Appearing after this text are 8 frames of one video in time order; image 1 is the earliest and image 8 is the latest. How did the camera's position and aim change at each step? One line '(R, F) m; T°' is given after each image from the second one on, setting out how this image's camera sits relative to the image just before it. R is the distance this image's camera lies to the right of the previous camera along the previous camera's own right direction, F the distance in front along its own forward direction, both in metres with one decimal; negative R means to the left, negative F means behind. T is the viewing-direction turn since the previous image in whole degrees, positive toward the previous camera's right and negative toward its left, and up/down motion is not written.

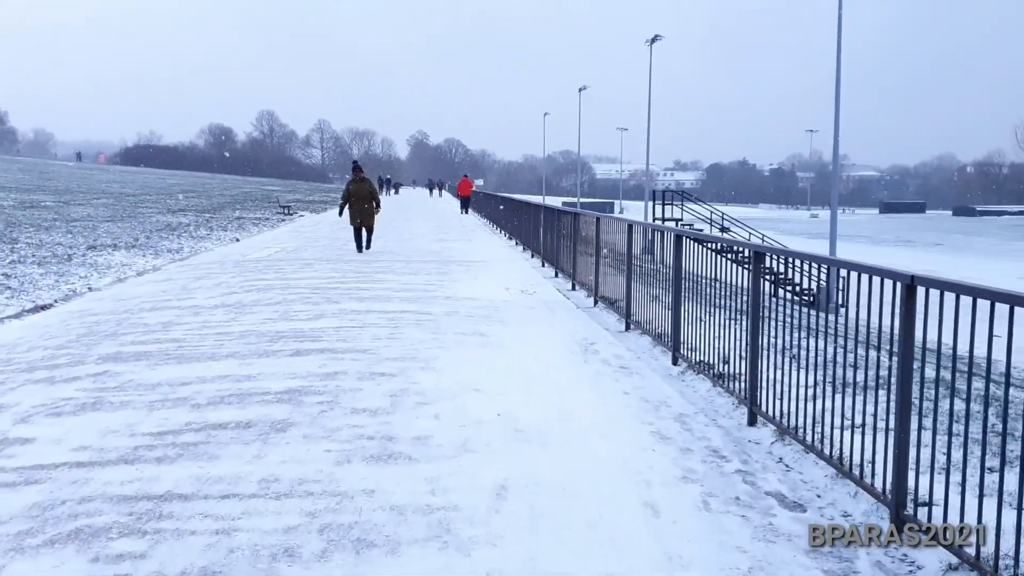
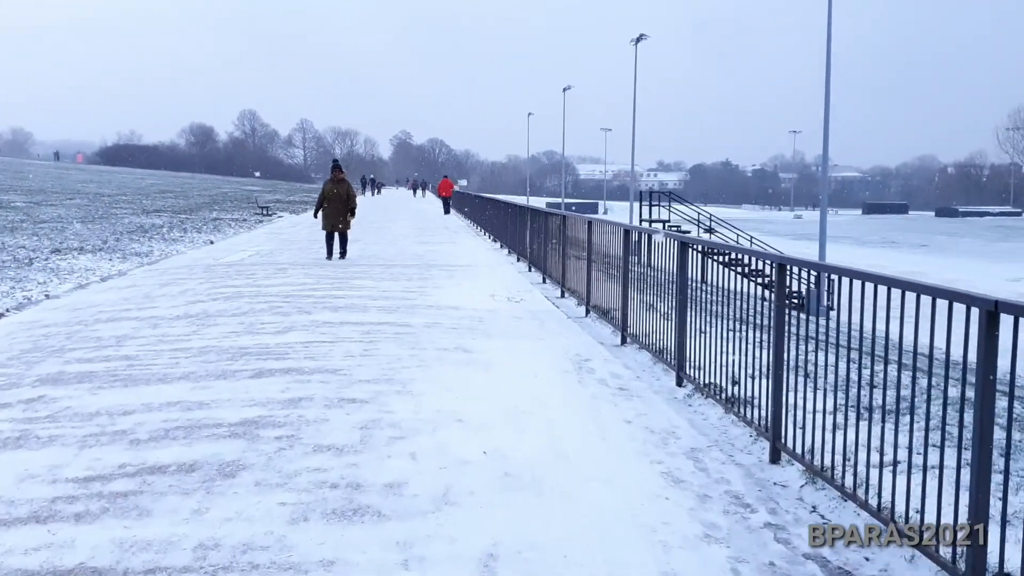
(0.0, +0.8) m; +1°
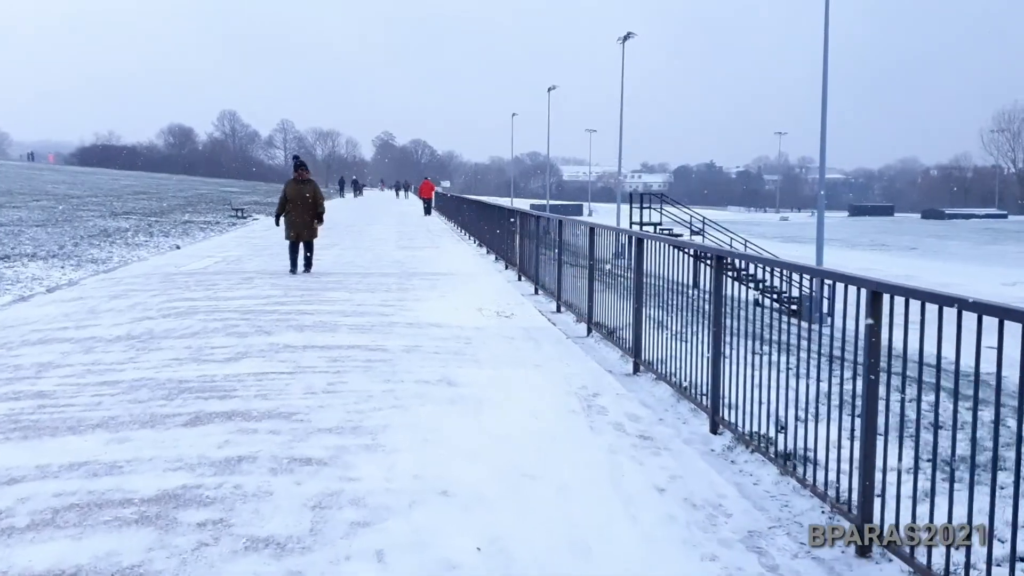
(-0.1, +1.3) m; +1°
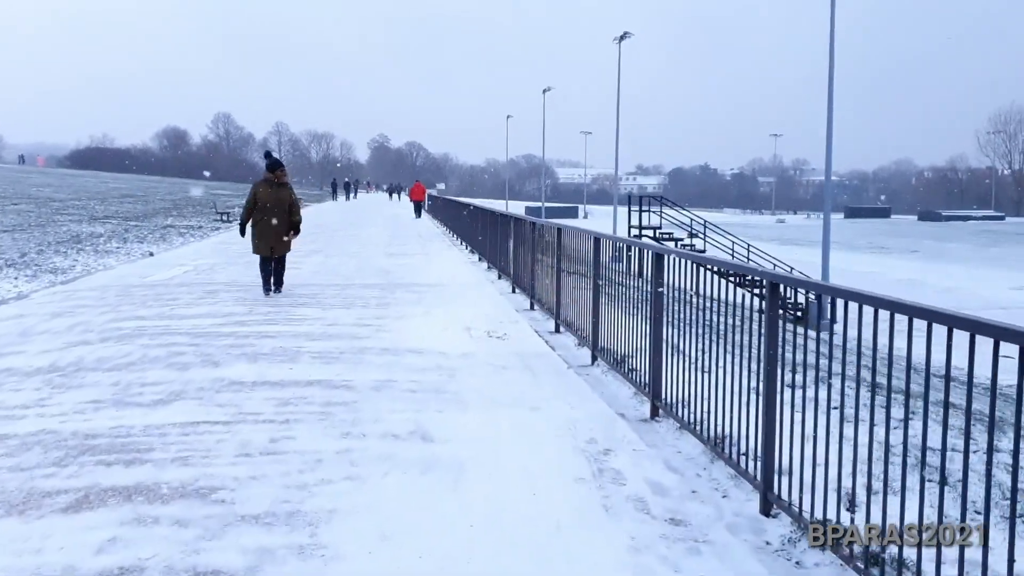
(0.0, +1.3) m; 0°
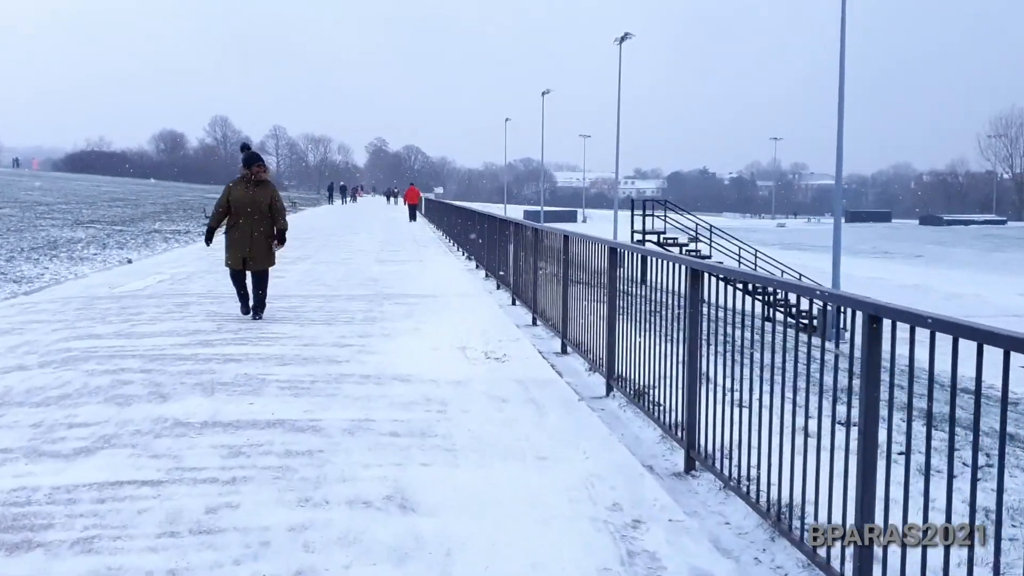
(0.0, +1.1) m; 0°
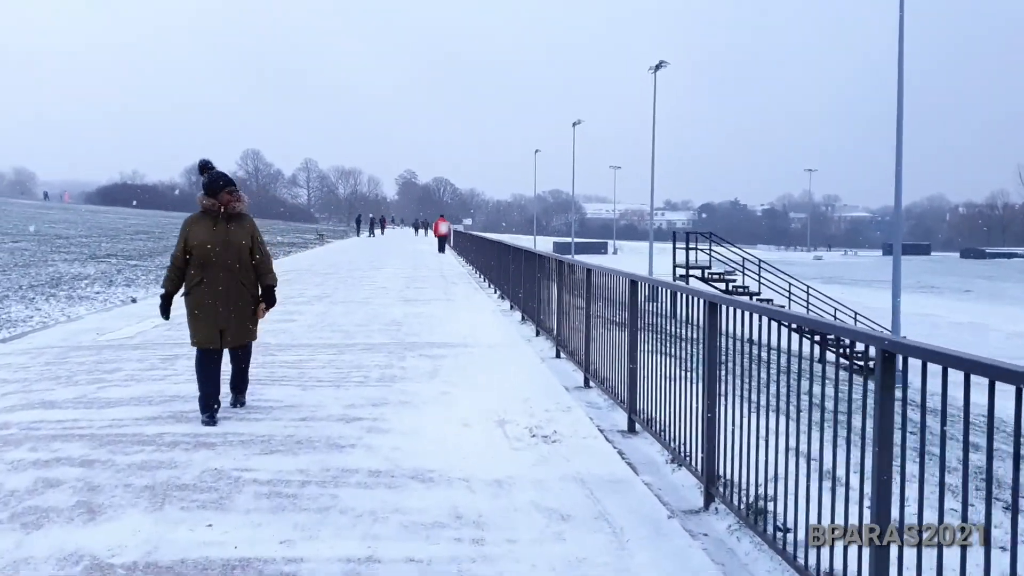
(-0.2, +1.8) m; -2°
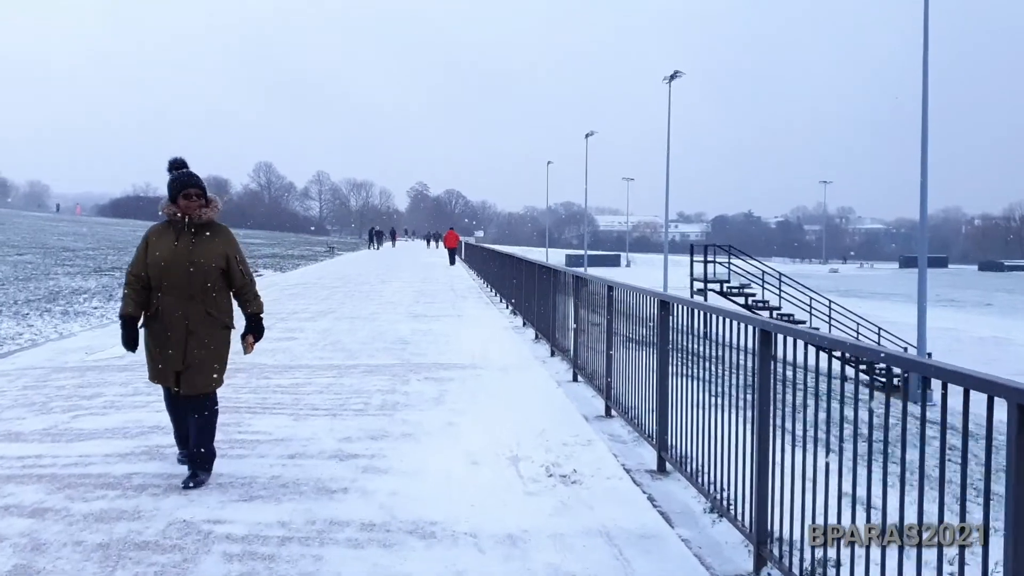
(0.0, +0.7) m; -1°
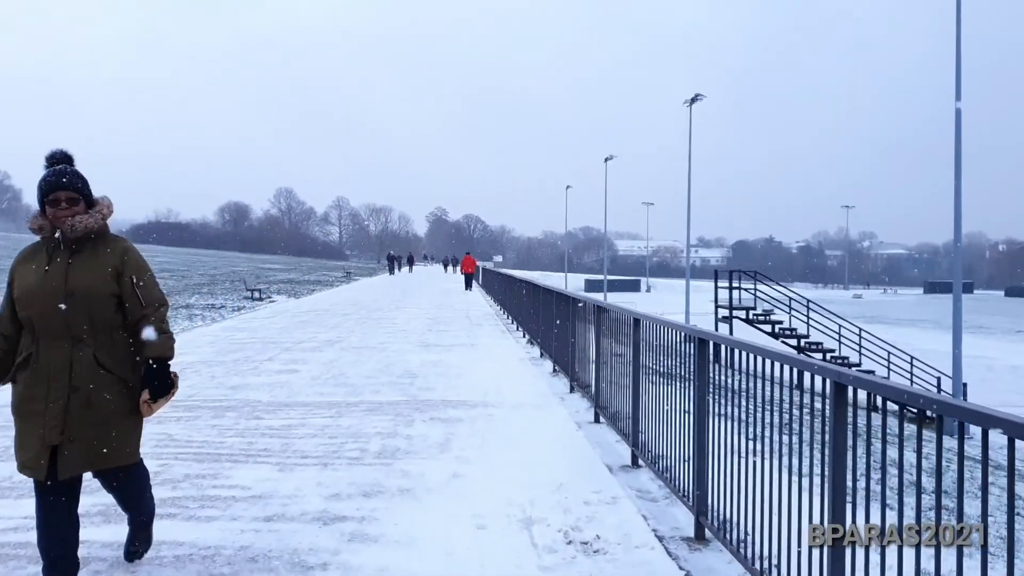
(0.0, +0.8) m; -1°
